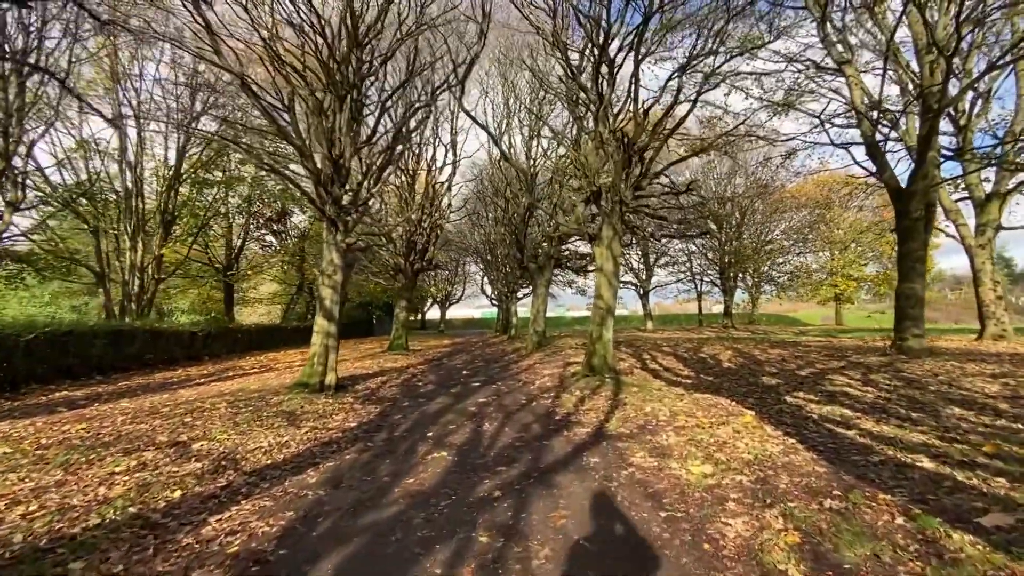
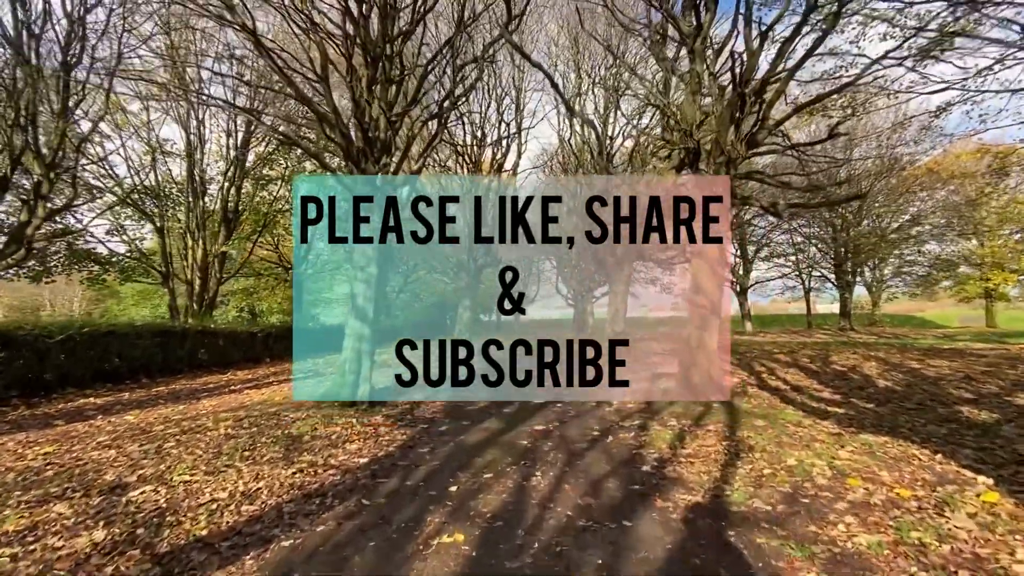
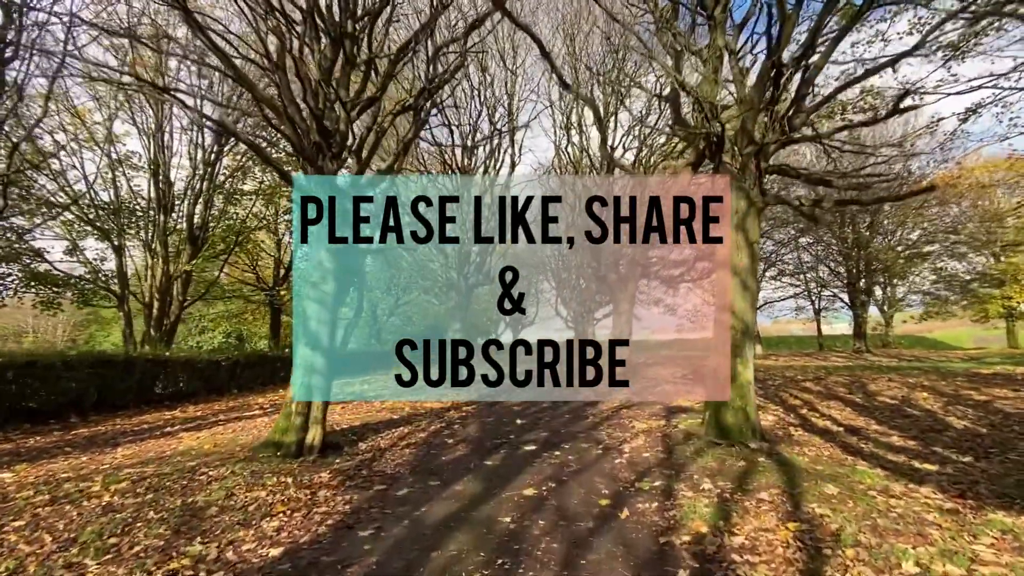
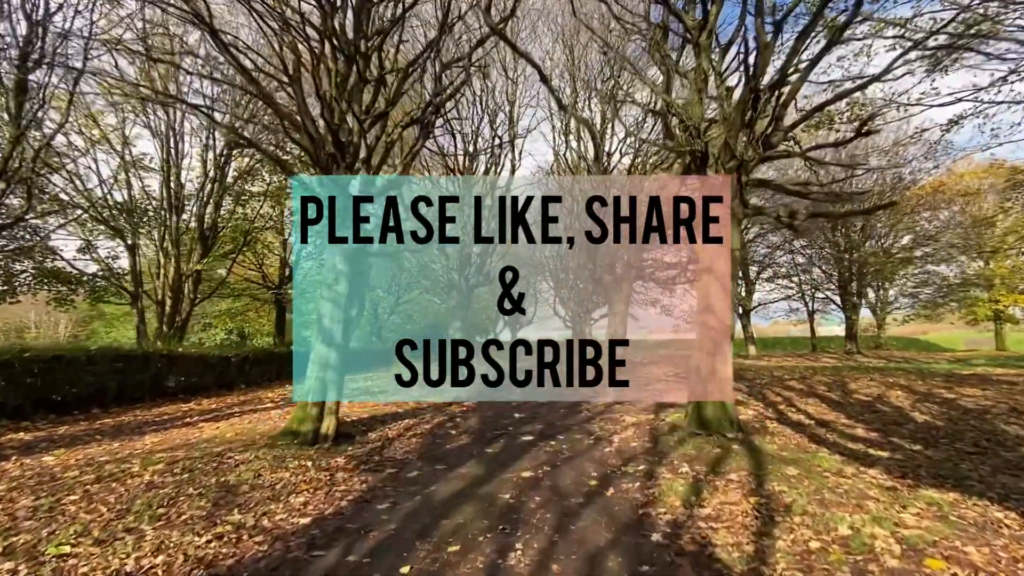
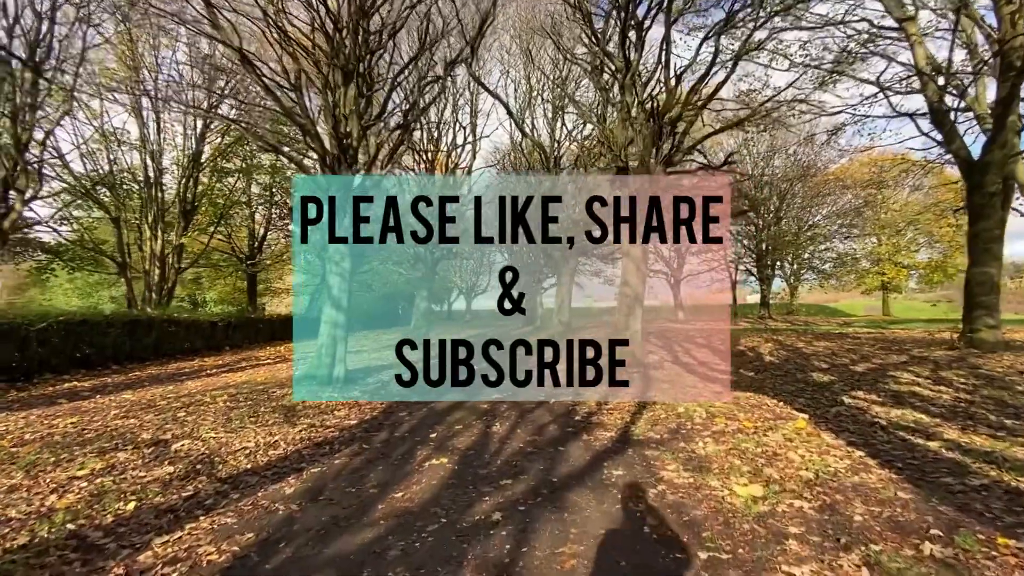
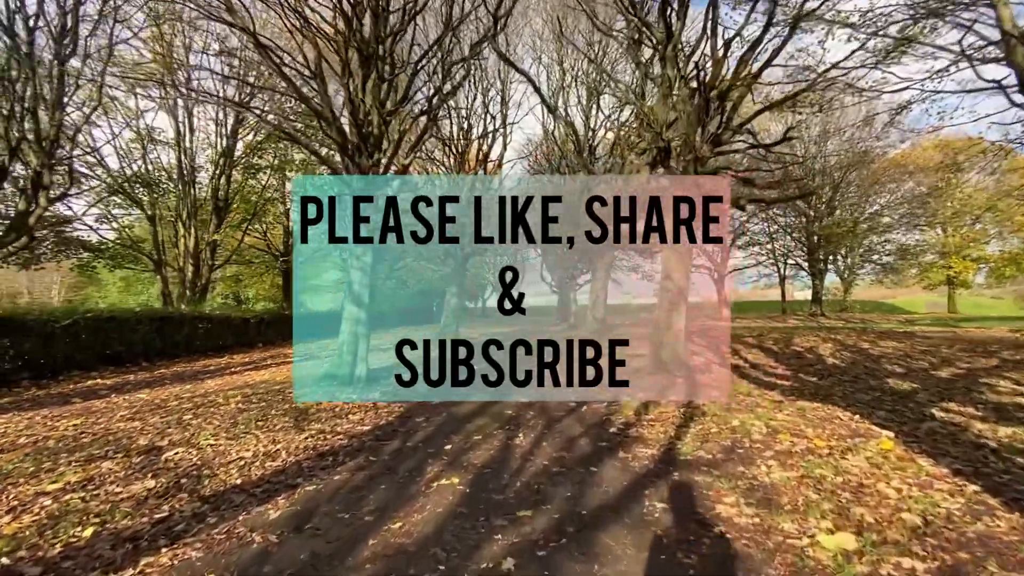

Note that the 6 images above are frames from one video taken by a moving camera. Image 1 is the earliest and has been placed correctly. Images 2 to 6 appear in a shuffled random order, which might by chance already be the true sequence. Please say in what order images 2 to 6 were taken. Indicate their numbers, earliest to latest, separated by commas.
5, 6, 2, 4, 3
